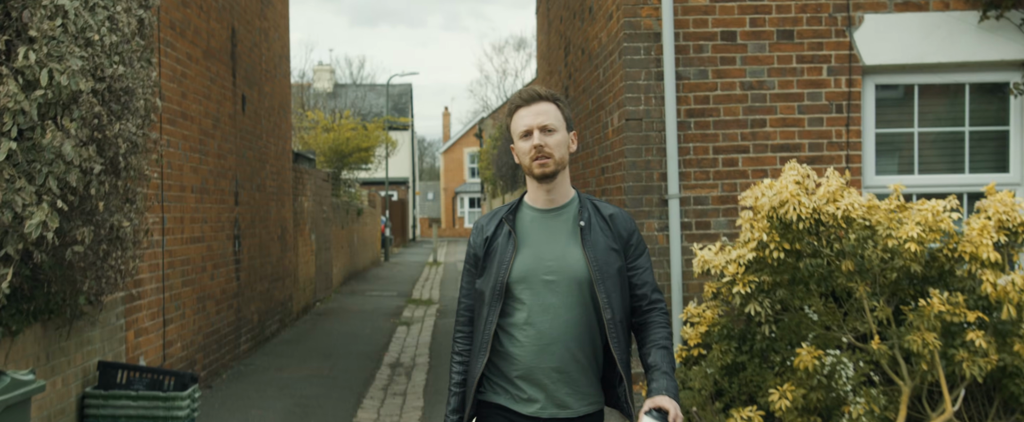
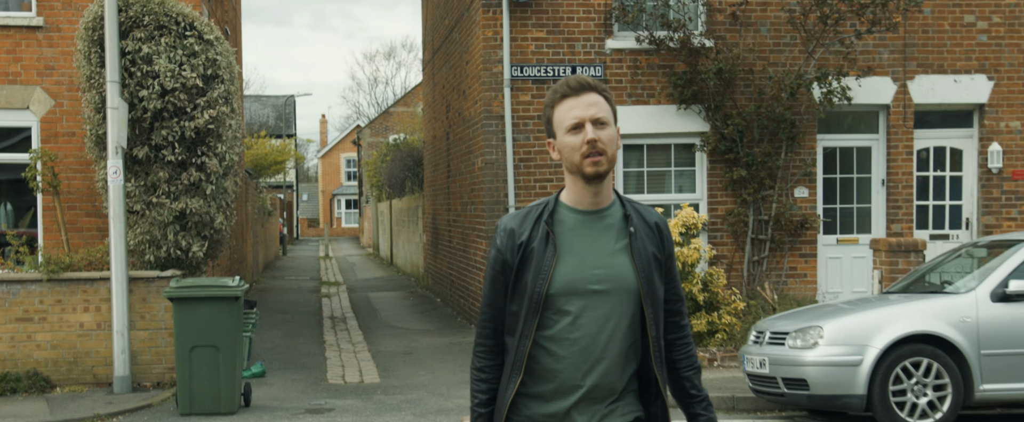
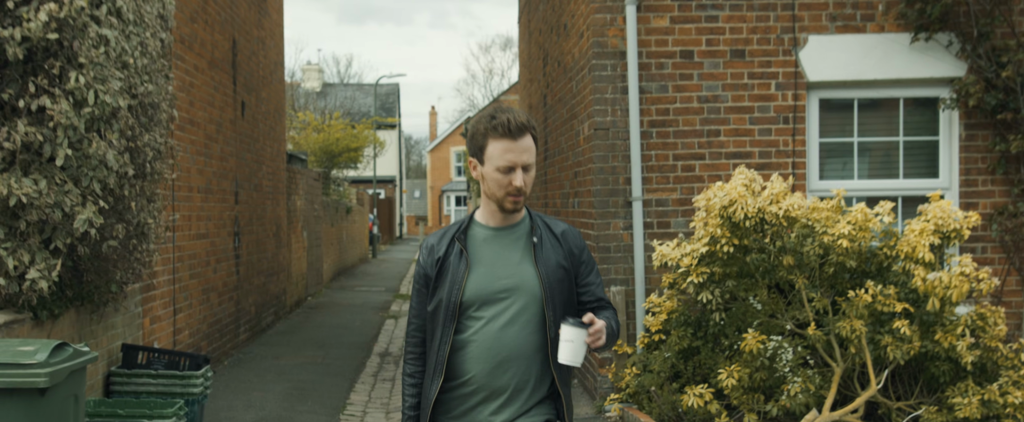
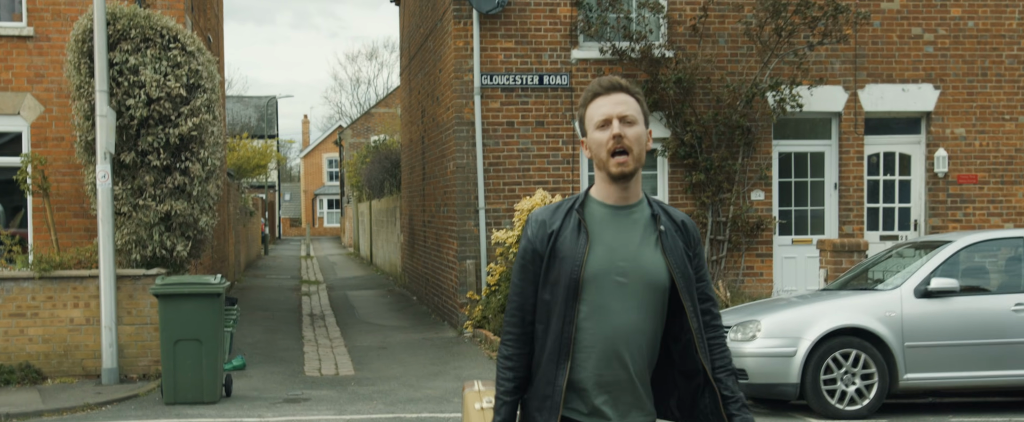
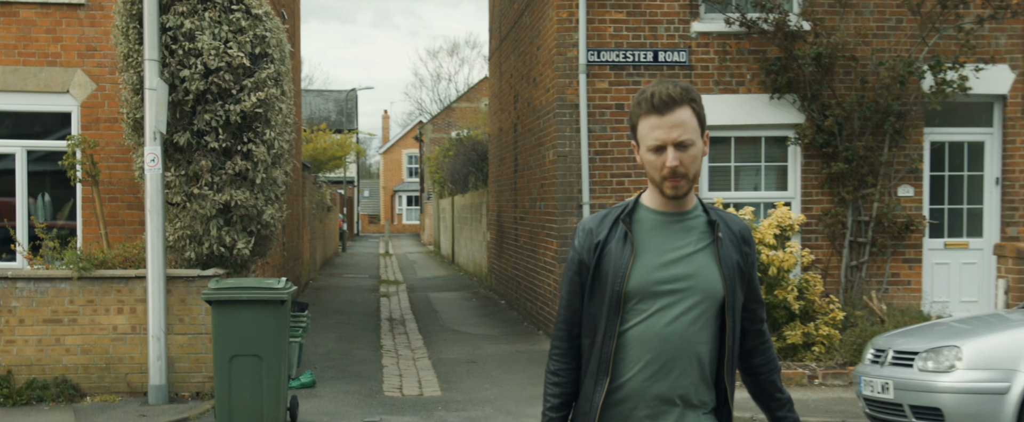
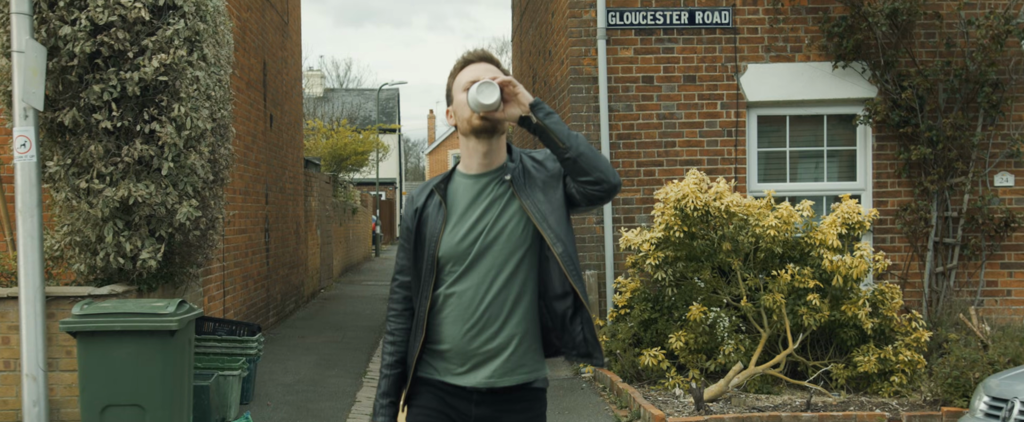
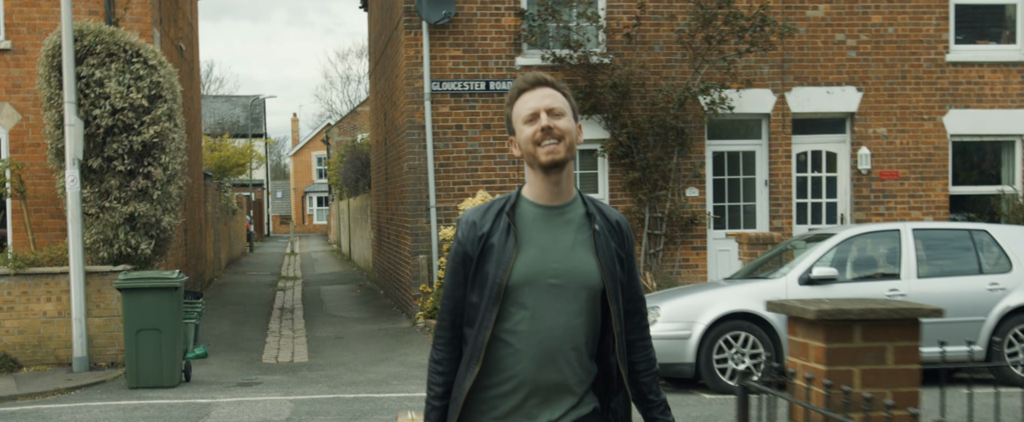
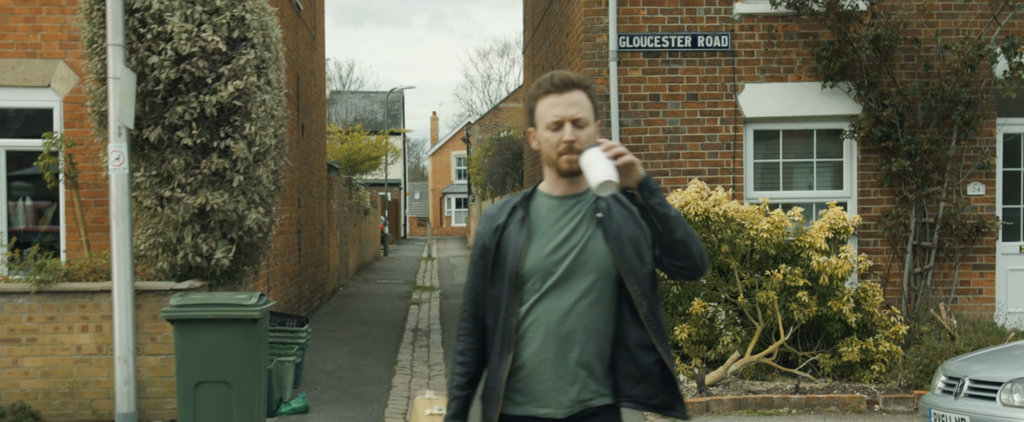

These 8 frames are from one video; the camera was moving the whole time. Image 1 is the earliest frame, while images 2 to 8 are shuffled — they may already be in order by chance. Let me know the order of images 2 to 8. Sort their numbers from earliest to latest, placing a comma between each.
3, 6, 8, 5, 2, 4, 7
